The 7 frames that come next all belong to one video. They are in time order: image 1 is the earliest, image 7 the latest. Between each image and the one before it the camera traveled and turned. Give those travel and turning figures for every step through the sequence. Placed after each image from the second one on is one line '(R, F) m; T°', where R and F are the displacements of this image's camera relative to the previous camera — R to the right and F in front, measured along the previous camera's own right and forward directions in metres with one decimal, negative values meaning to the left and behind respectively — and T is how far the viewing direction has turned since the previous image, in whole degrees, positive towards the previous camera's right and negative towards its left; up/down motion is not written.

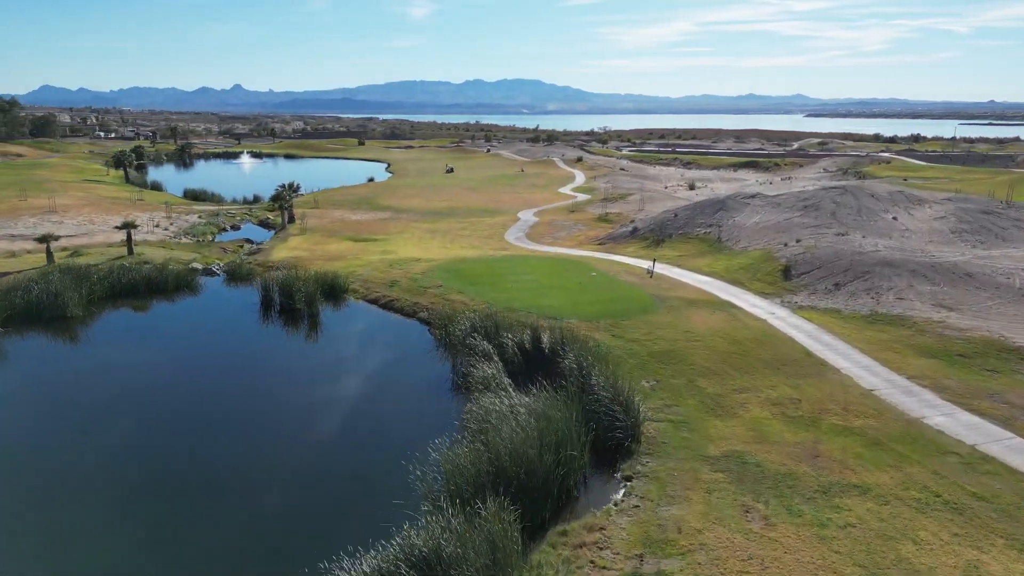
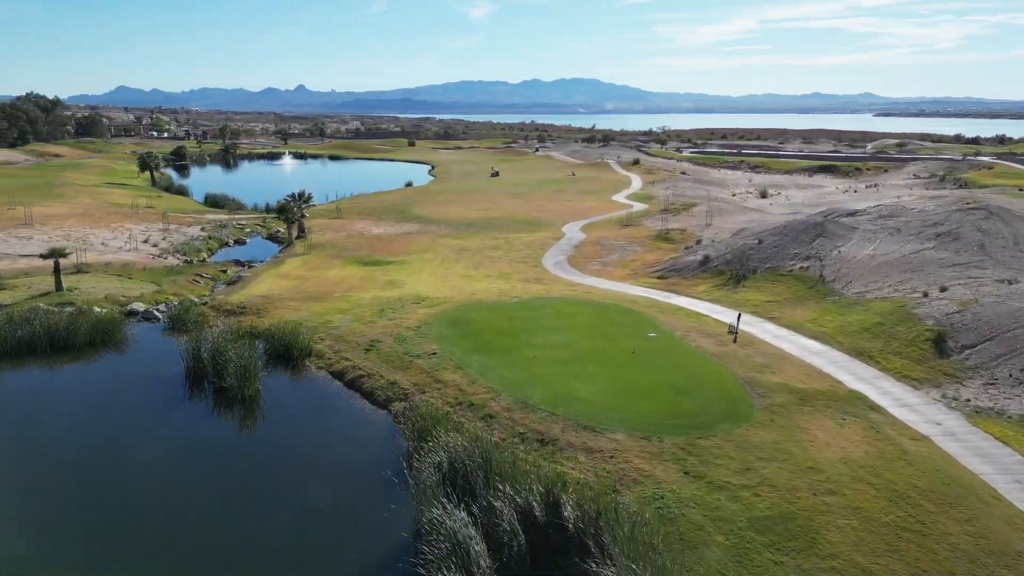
(+0.8, +8.6) m; -4°
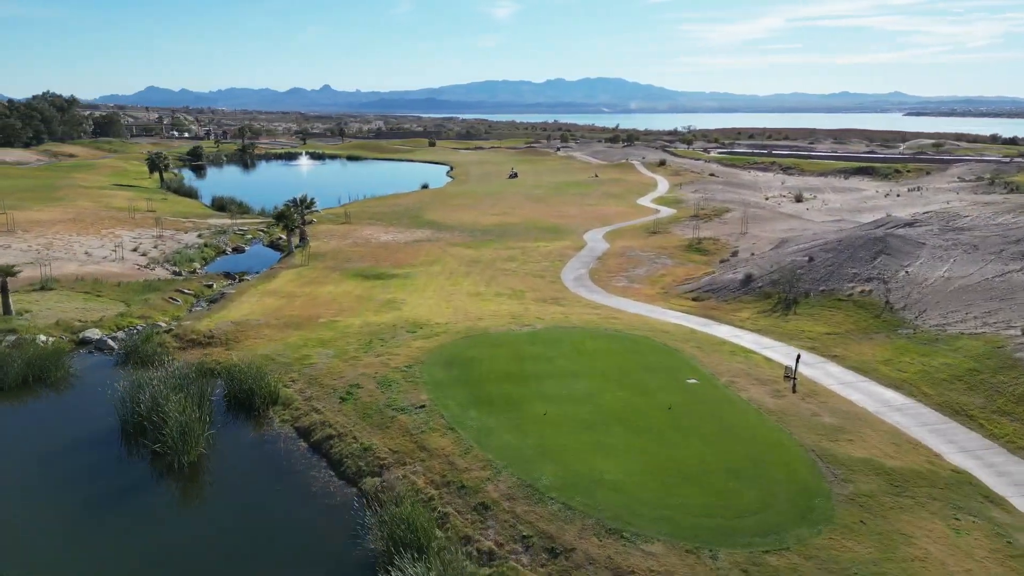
(+0.3, +3.9) m; -2°
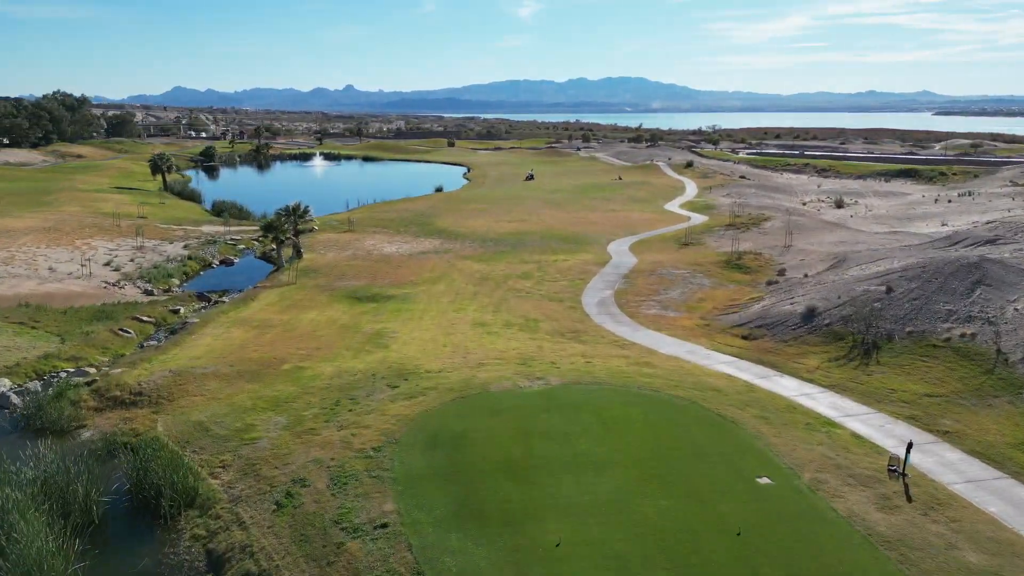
(+0.3, +4.9) m; -2°
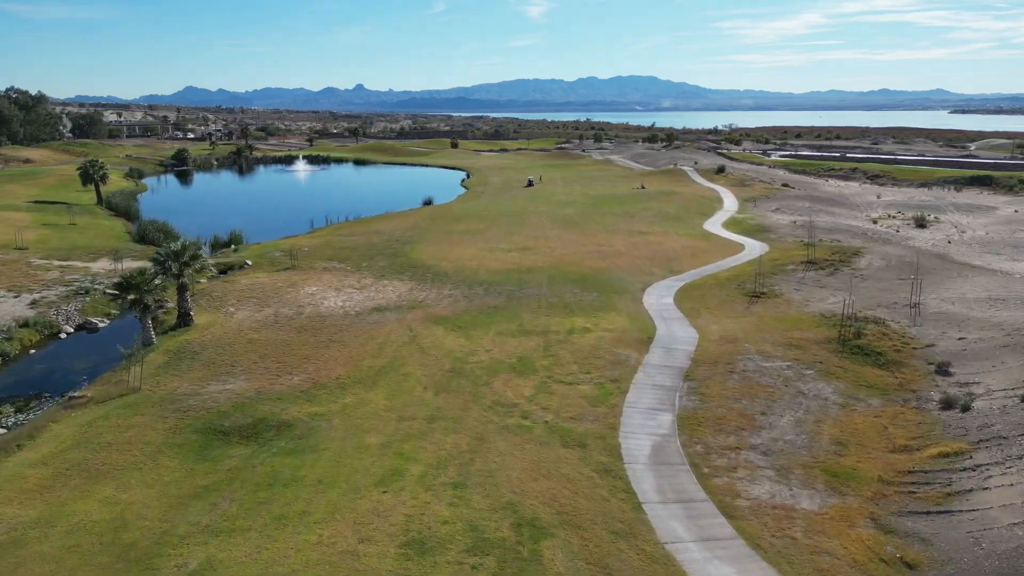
(+0.7, +14.2) m; -1°
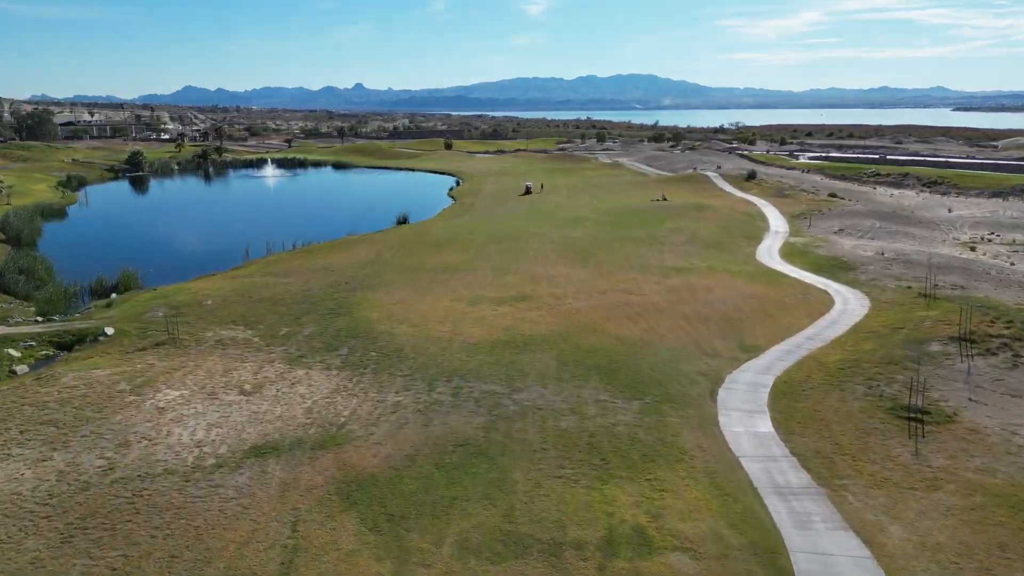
(+0.4, +13.9) m; 0°
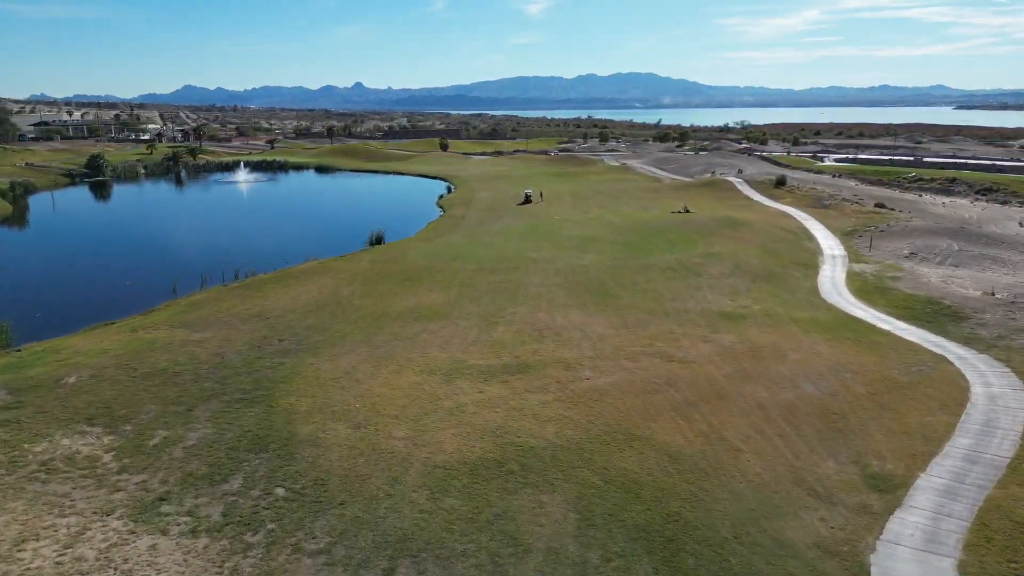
(+0.2, +9.9) m; 0°
